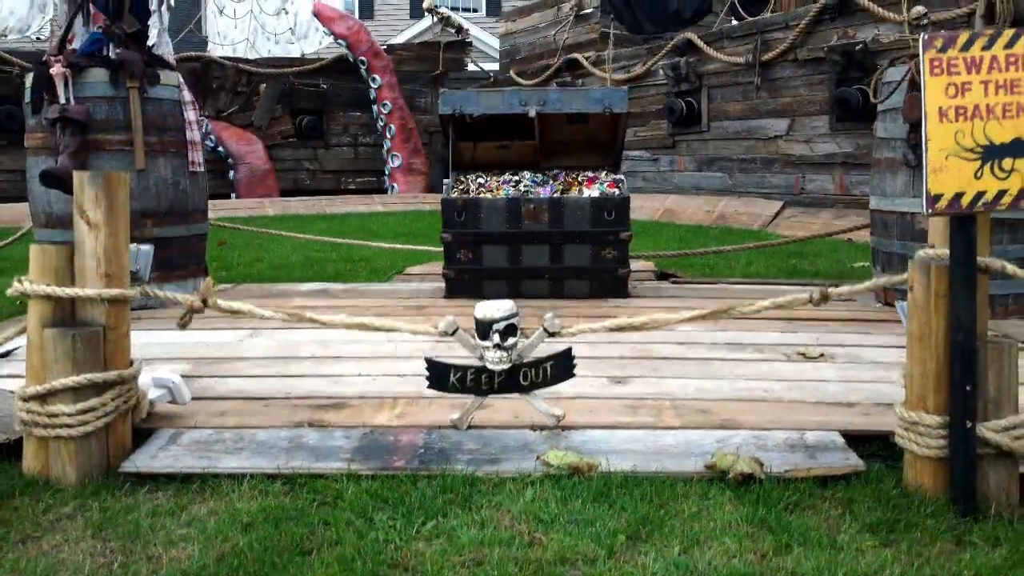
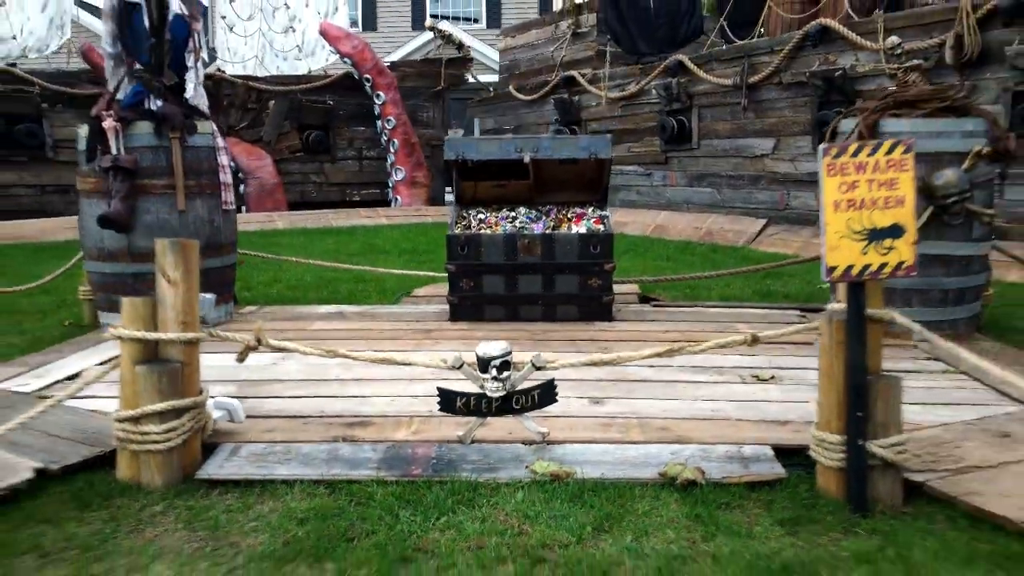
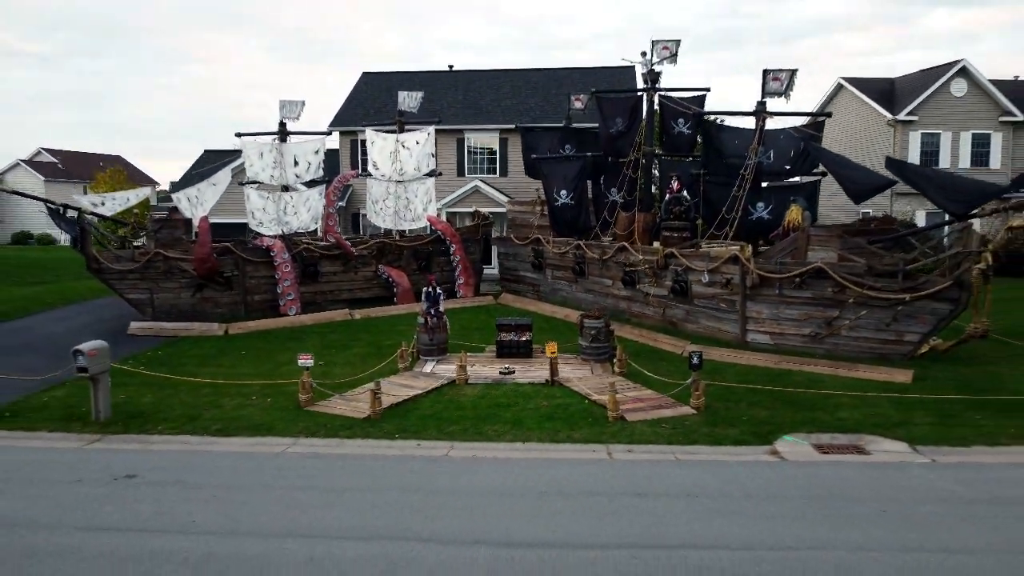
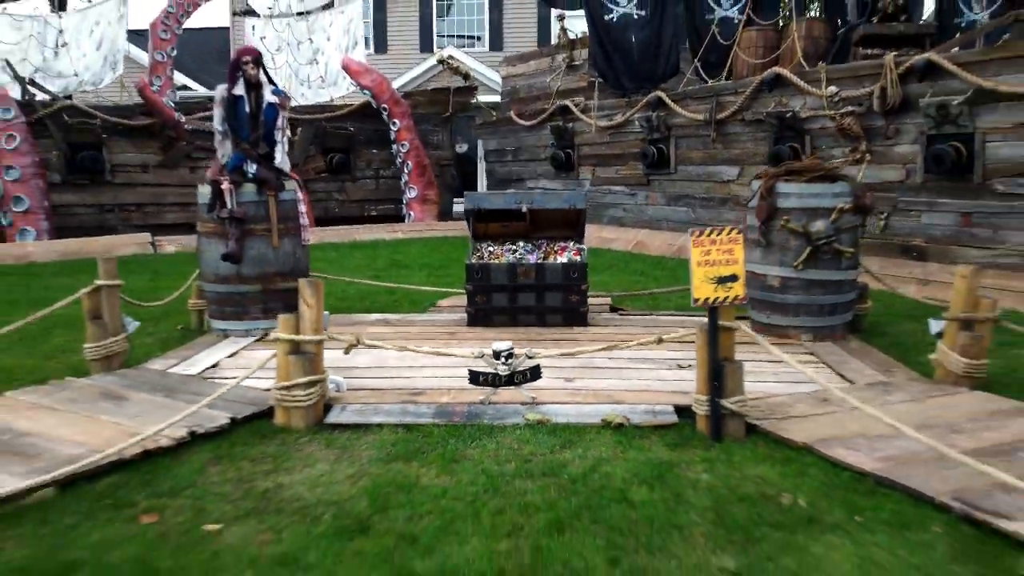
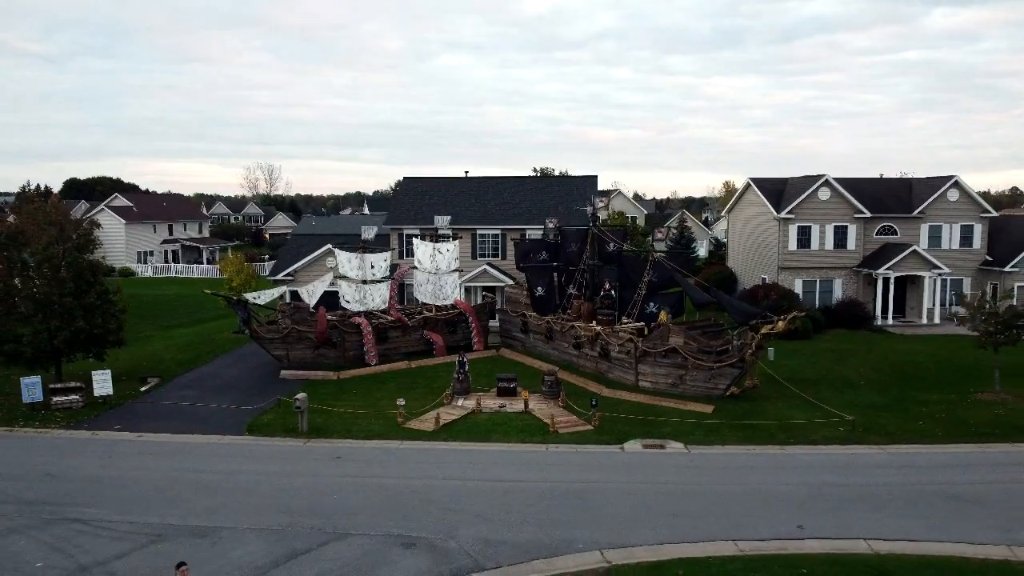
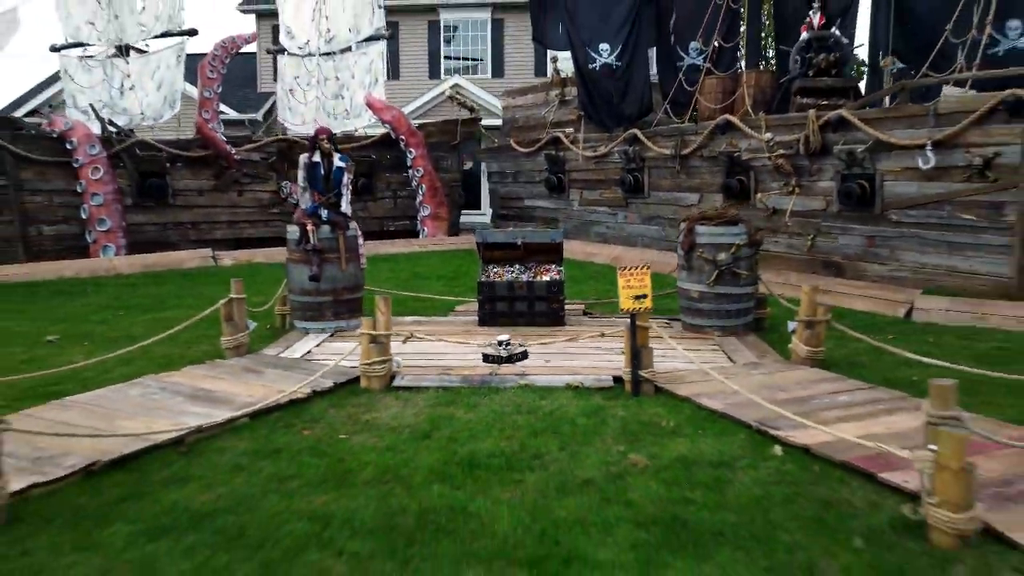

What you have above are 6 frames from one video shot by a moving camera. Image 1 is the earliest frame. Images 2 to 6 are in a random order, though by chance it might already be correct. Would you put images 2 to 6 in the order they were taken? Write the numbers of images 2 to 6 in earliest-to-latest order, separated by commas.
2, 4, 6, 3, 5
